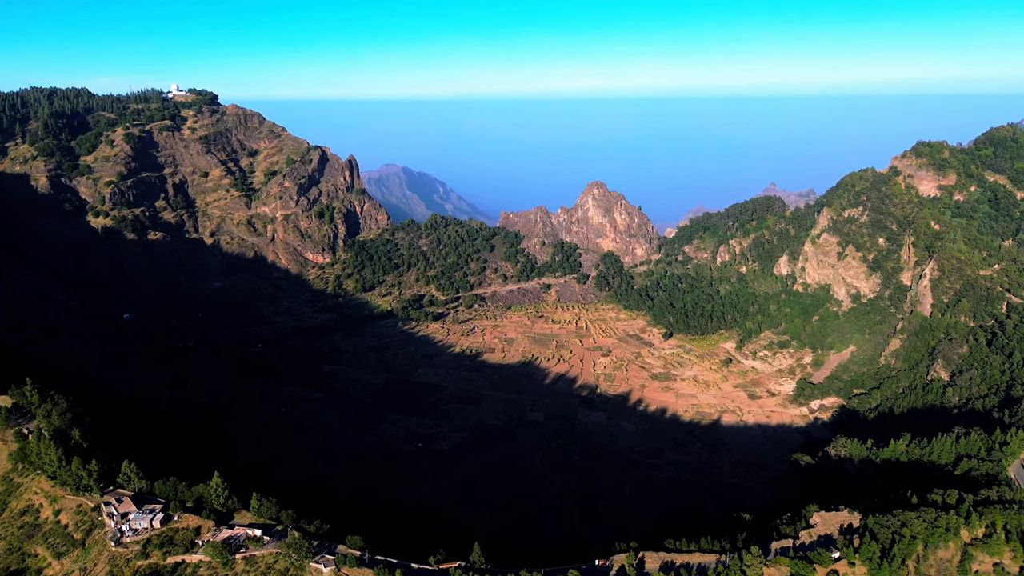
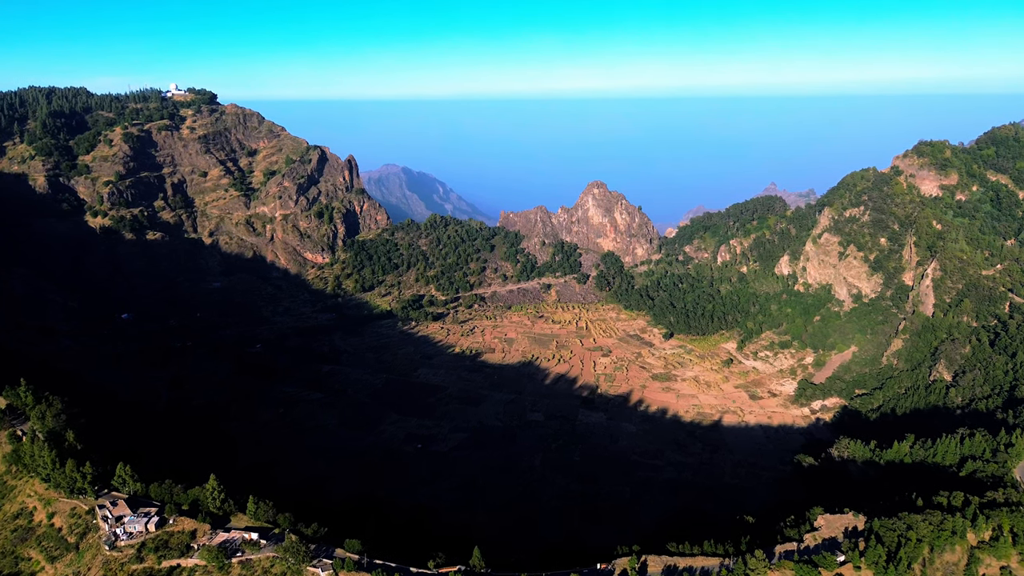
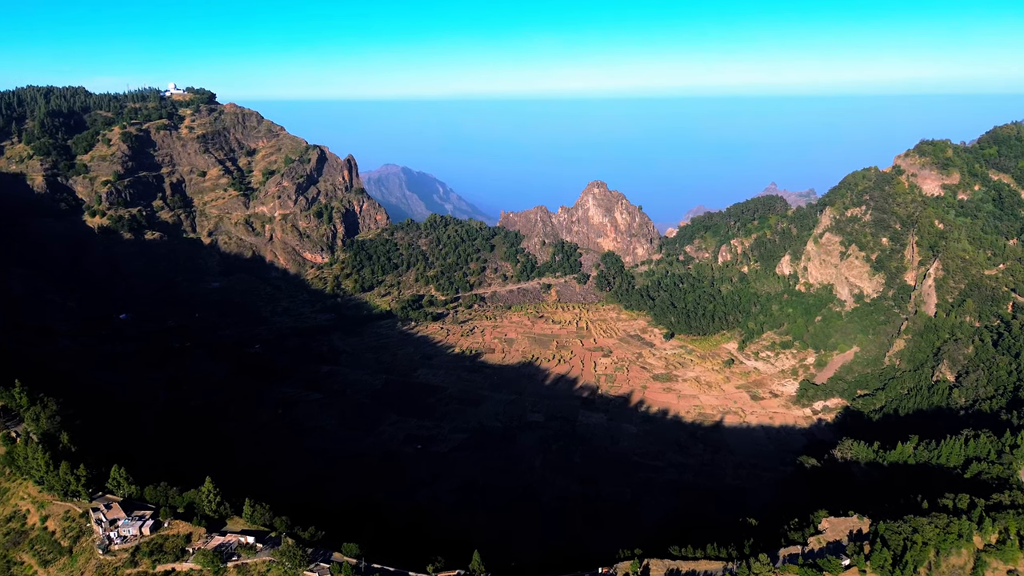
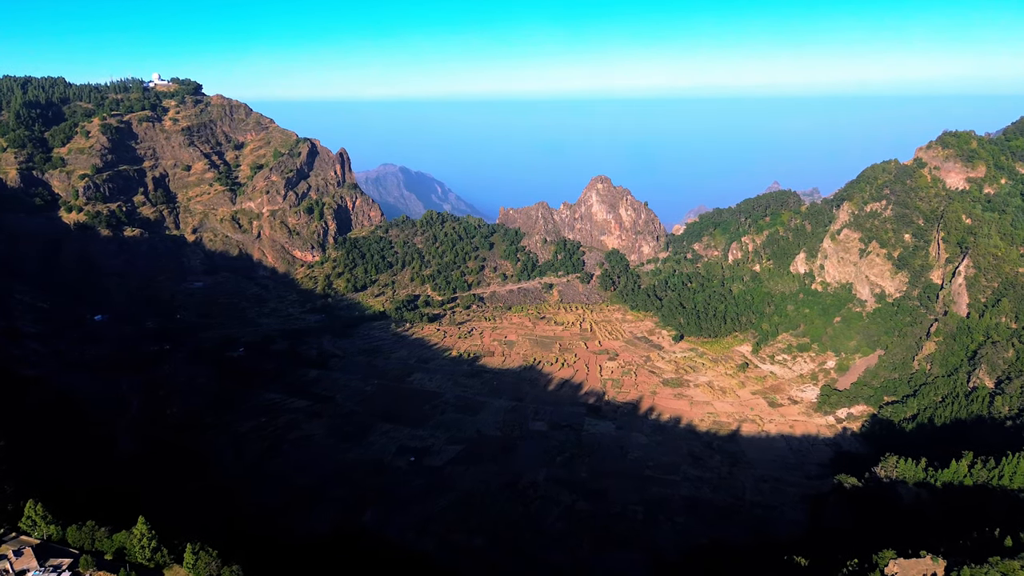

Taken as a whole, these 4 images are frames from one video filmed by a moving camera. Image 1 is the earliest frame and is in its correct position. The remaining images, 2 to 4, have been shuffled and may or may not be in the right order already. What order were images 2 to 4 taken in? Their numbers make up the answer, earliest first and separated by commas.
2, 3, 4
